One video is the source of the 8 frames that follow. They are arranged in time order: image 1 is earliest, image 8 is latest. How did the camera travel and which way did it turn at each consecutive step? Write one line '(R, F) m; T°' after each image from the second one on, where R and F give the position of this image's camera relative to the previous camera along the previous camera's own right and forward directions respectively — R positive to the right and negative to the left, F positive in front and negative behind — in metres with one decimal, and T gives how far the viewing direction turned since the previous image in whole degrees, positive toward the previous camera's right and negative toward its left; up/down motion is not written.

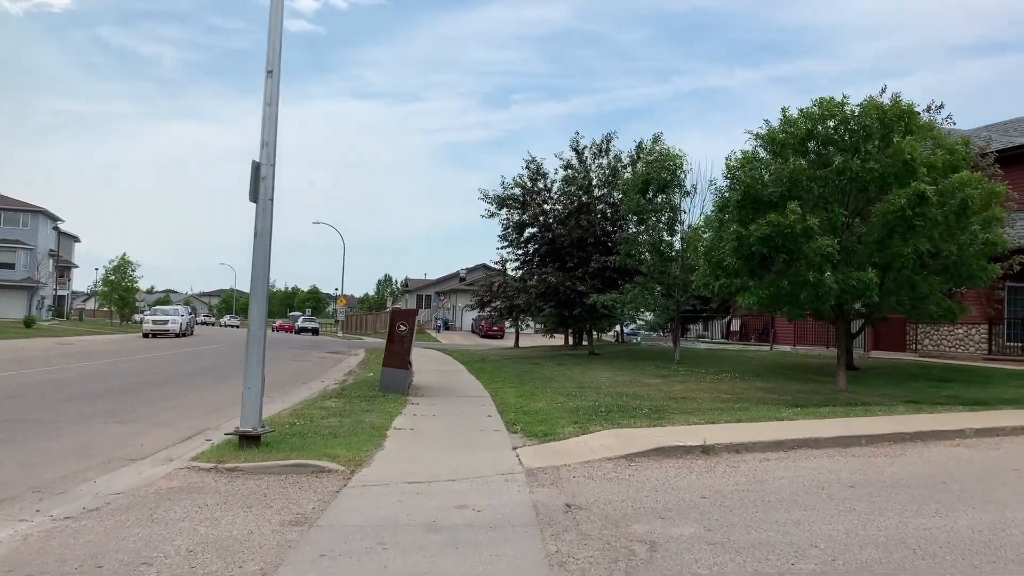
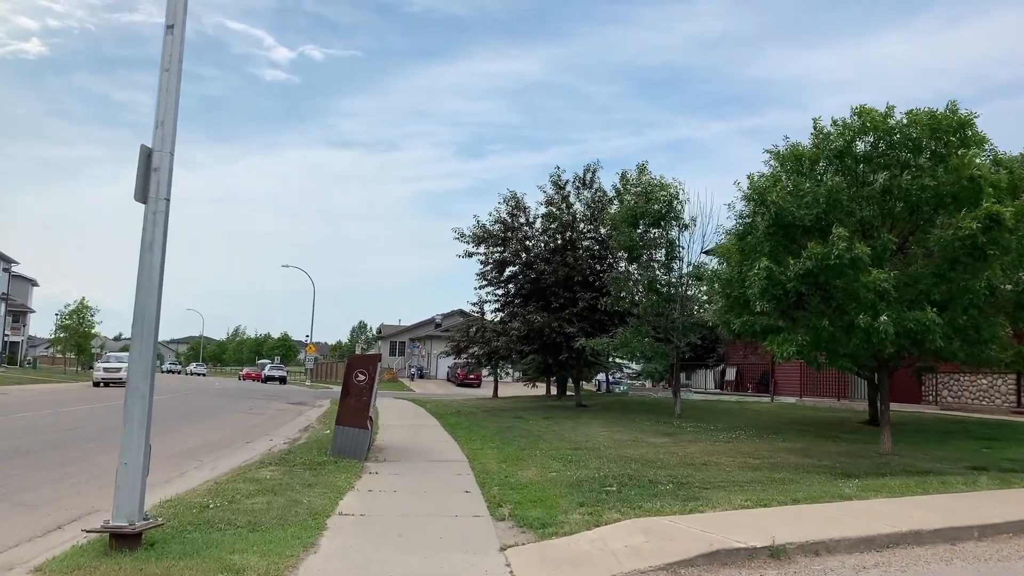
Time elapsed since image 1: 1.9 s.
(-0.1, +2.5) m; +2°
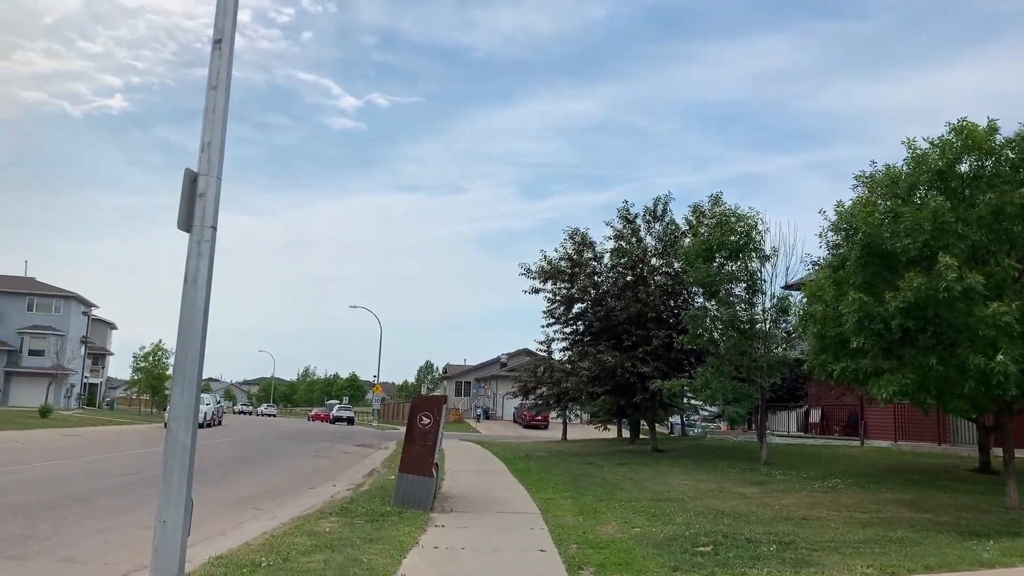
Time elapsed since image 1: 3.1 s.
(-0.1, +0.8) m; -4°
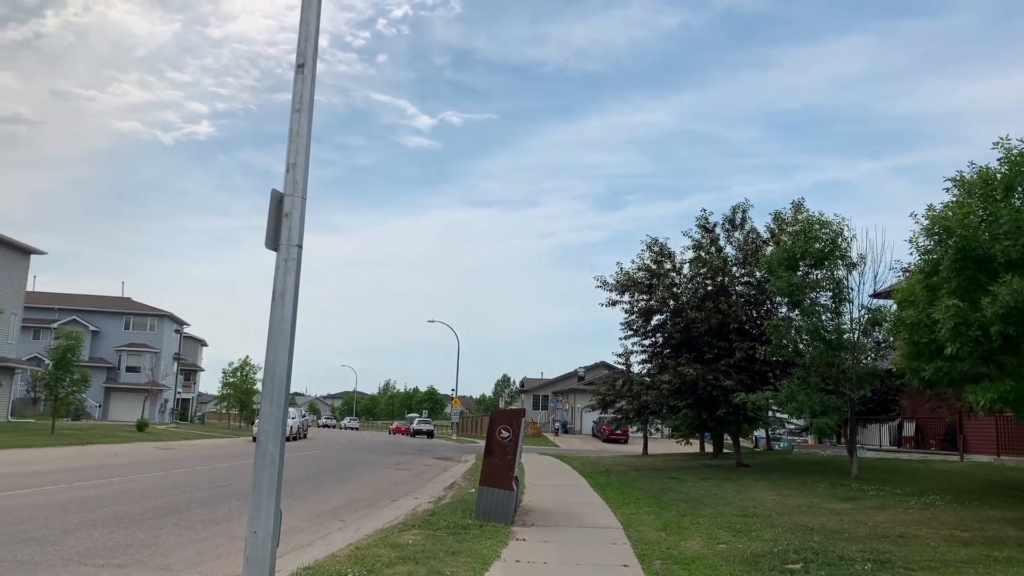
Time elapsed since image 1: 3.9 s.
(0.0, 0.0) m; -5°
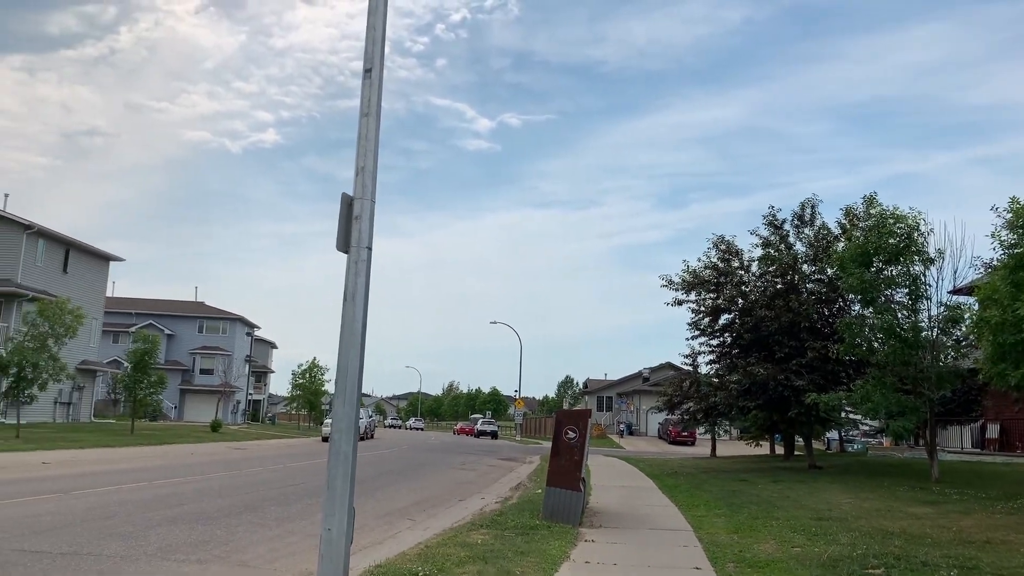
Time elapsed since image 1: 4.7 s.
(0.0, 0.0) m; -4°
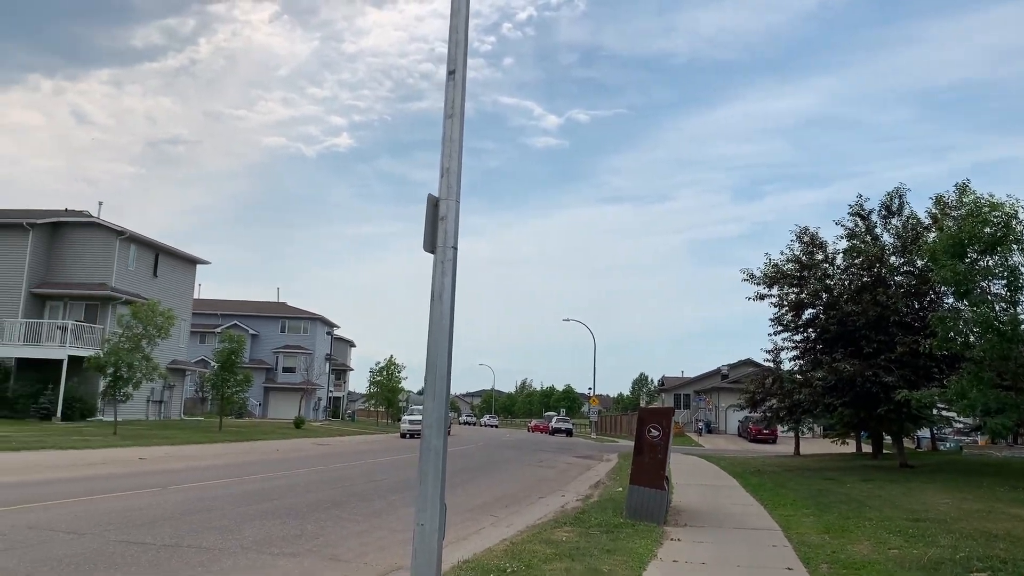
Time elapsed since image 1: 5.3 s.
(-0.1, 0.0) m; -5°
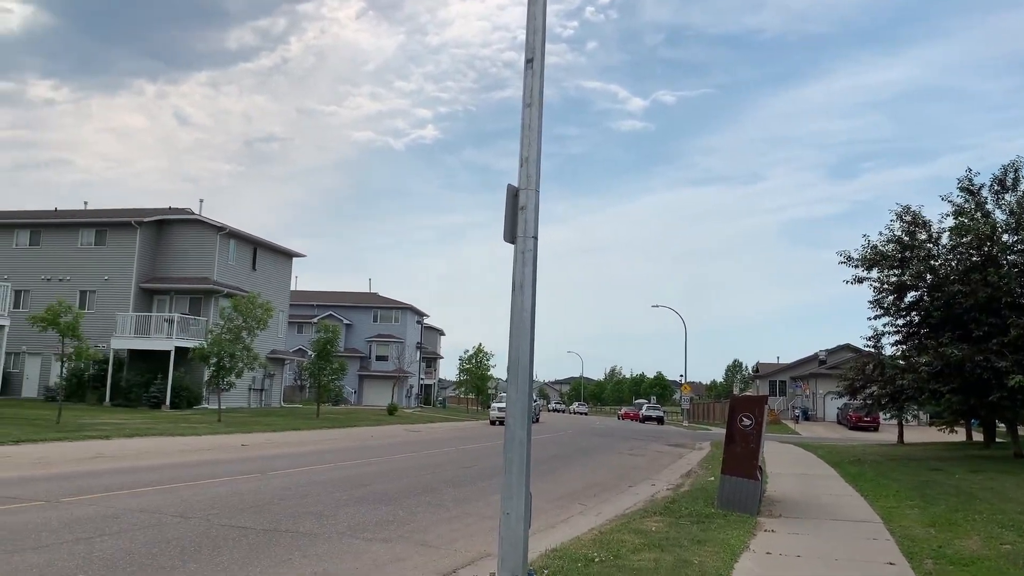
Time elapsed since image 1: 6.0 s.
(0.0, +0.1) m; -6°
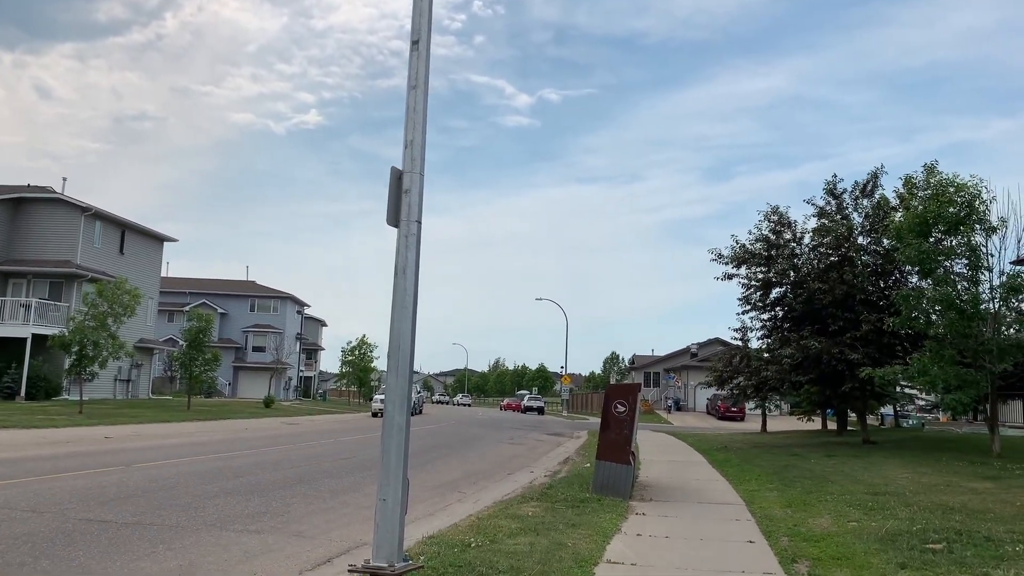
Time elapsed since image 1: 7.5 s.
(0.0, 0.0) m; +8°
